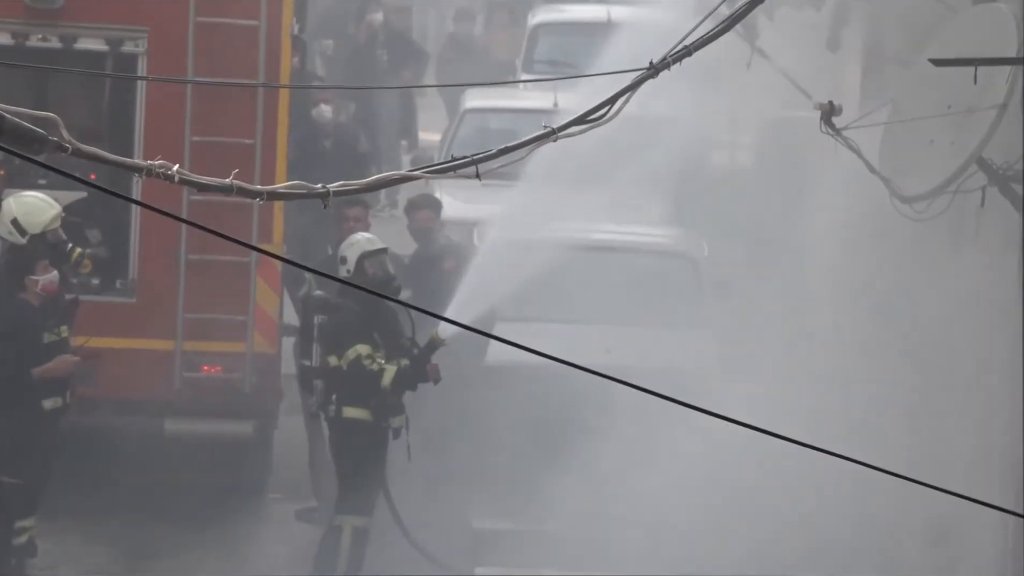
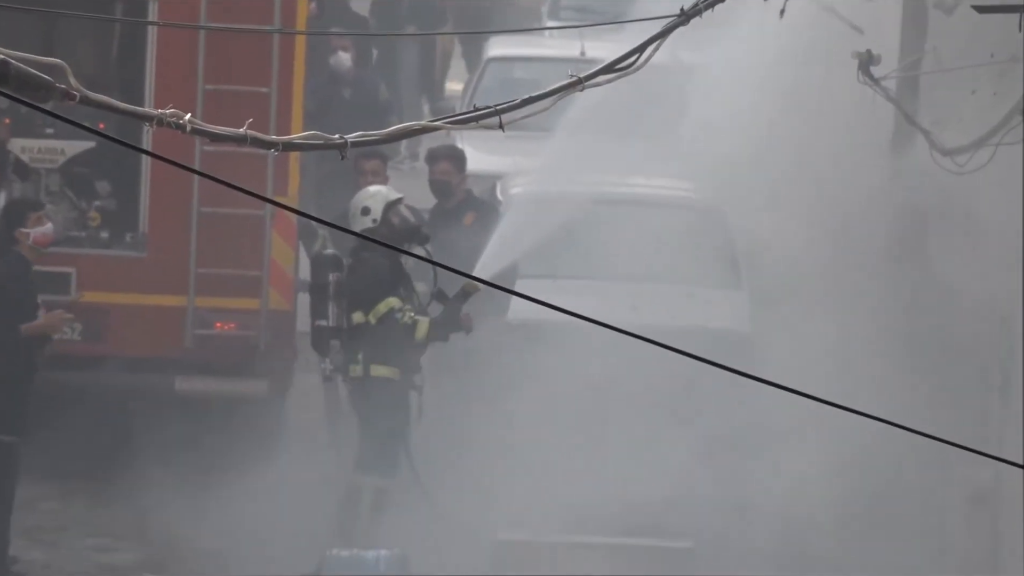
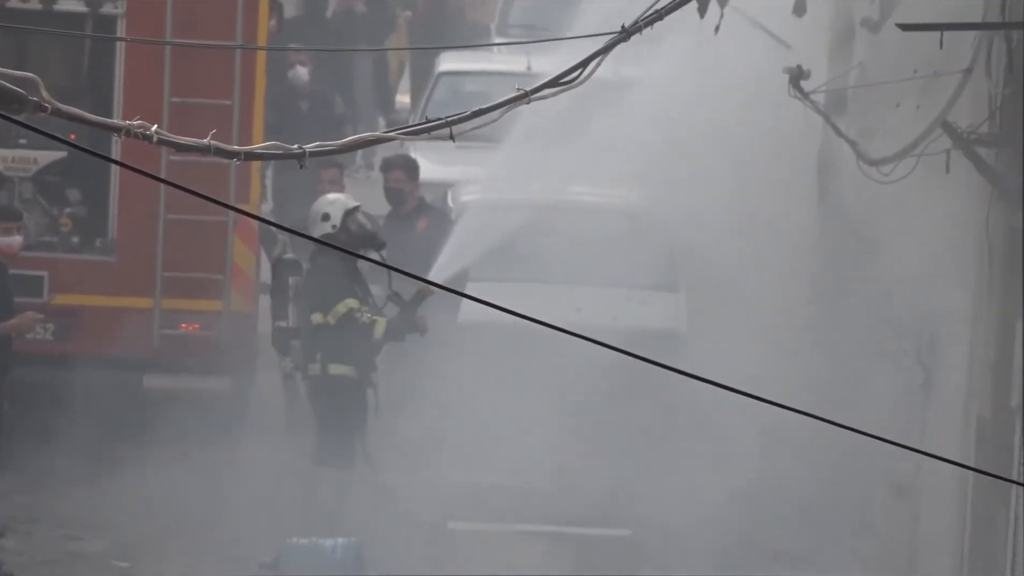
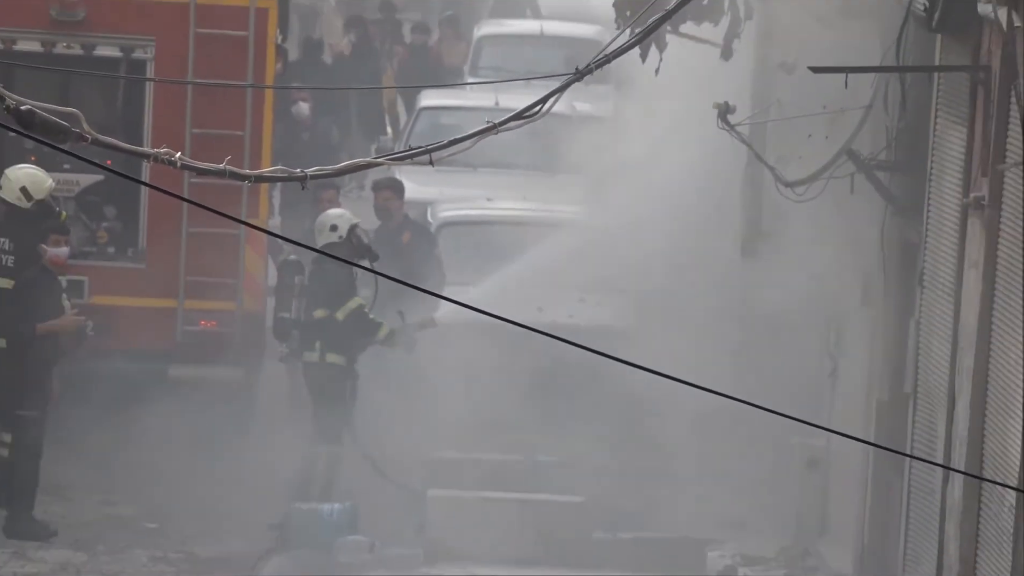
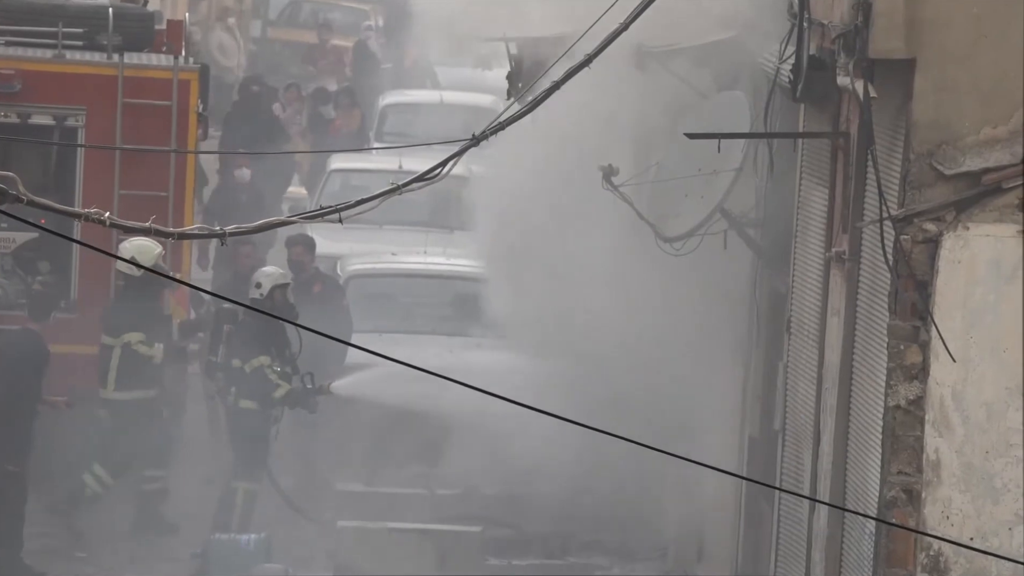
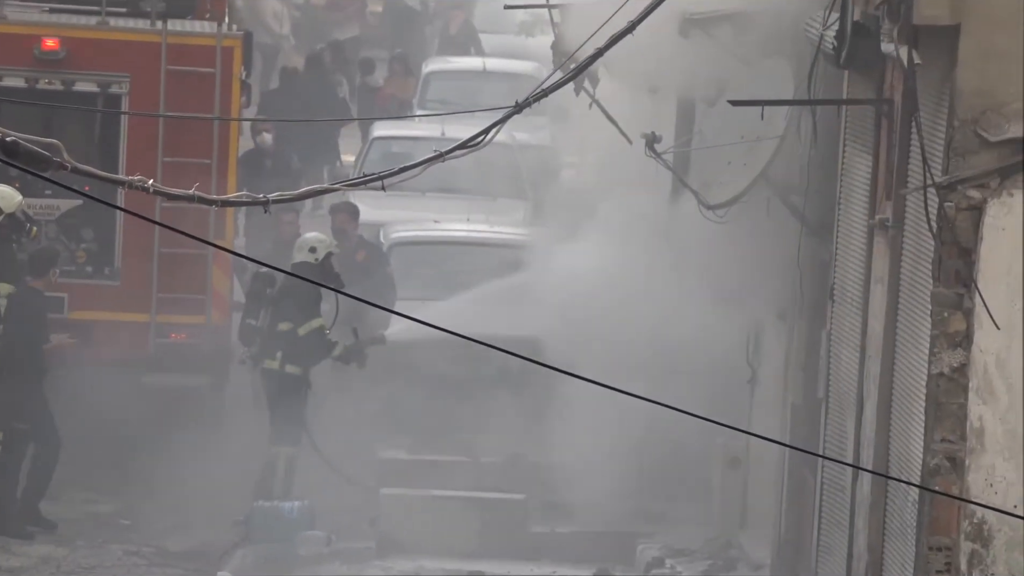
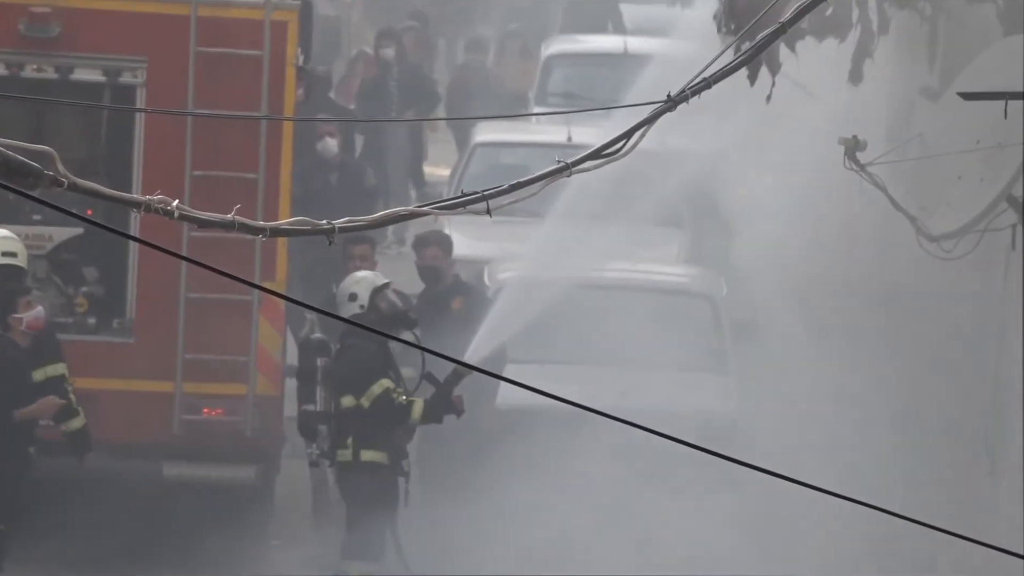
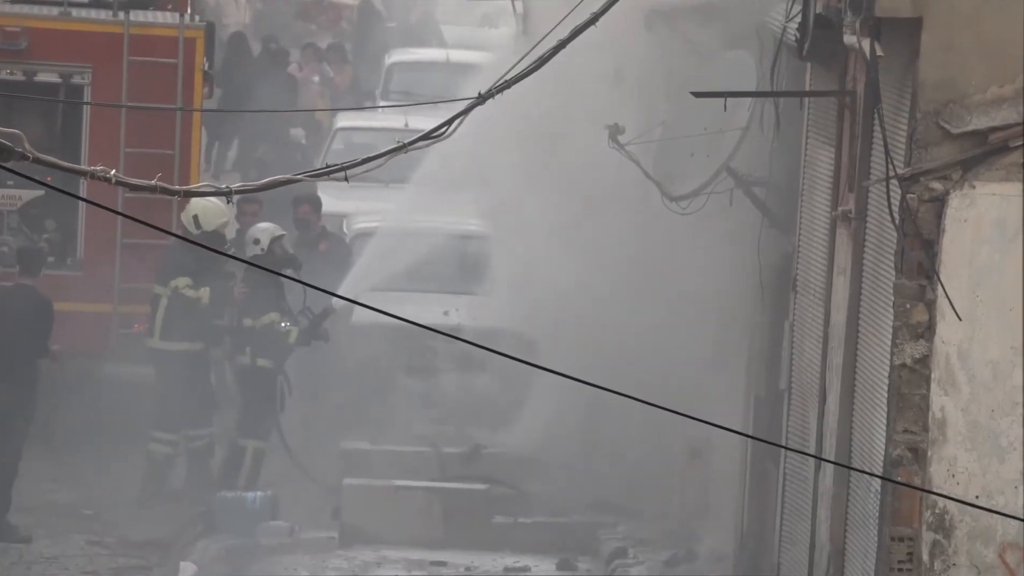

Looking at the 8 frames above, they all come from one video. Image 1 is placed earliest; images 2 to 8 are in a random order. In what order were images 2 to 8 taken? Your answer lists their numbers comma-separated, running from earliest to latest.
7, 2, 3, 4, 6, 5, 8
